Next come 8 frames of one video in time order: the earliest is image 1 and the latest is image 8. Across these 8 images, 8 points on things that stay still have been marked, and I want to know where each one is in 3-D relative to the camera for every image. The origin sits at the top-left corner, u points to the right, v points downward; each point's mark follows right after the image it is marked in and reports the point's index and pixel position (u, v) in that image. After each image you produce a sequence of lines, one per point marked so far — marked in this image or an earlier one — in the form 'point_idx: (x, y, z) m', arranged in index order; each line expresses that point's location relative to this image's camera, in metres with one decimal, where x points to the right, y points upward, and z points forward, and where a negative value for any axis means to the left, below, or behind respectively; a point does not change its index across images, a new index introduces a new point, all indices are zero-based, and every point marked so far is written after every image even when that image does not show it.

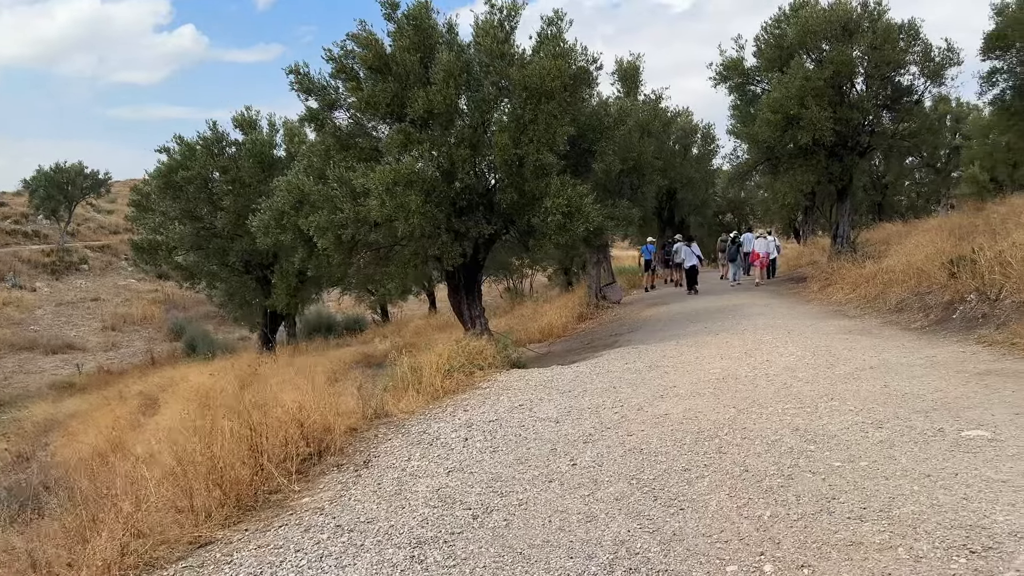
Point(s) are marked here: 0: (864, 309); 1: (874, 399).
0: (+5.3, -0.3, +11.9) m
1: (+2.6, -0.8, +5.6) m
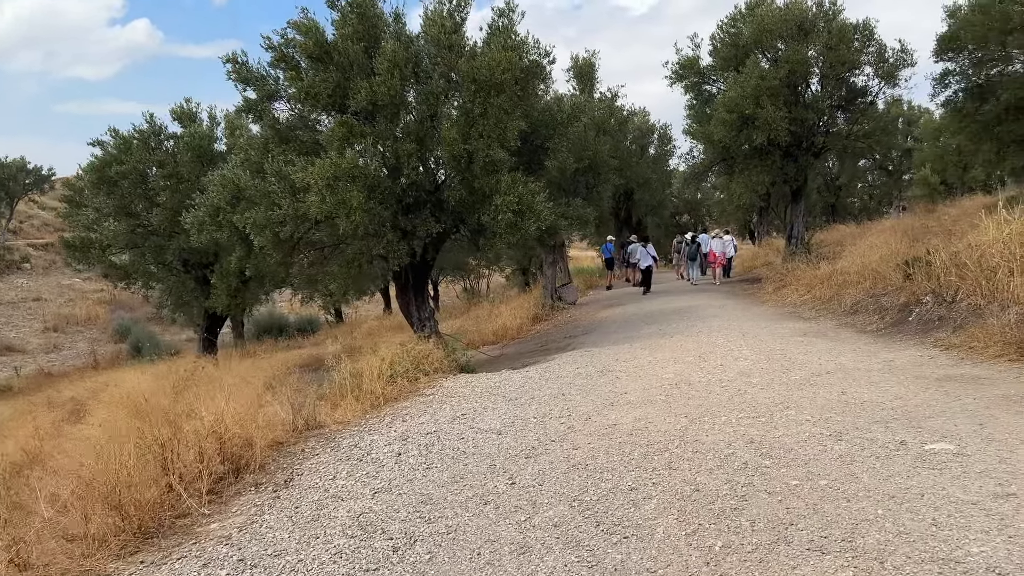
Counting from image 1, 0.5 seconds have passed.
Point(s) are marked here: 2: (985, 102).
0: (+4.5, -0.3, +11.7) m
1: (+2.1, -0.8, +5.3) m
2: (+9.8, +3.9, +16.2) m
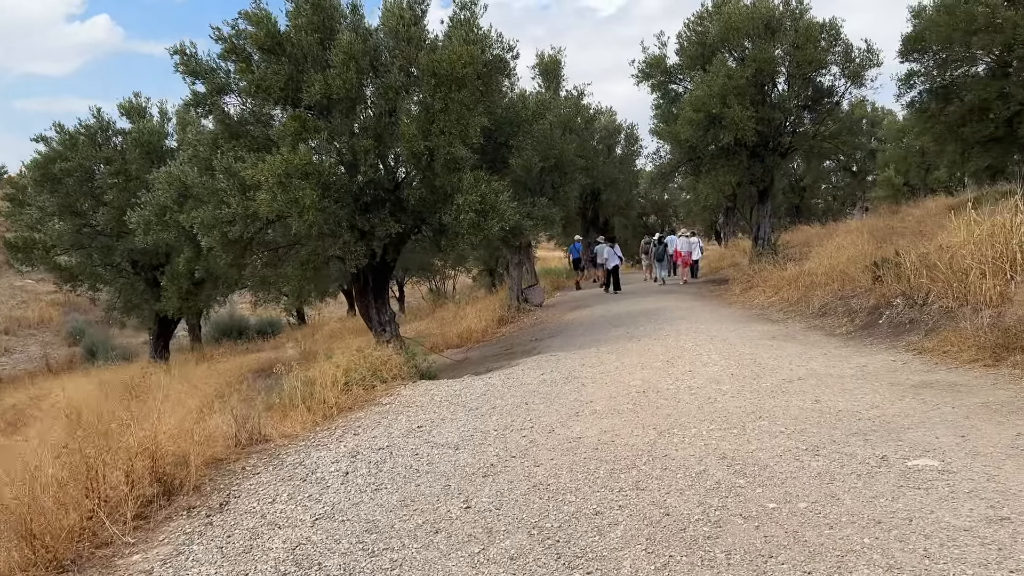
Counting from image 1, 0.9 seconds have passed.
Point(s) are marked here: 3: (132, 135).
0: (+4.0, -0.4, +11.5) m
1: (+1.9, -0.8, +5.0) m
2: (+9.1, +3.8, +16.3) m
3: (-6.9, +2.8, +14.2) m
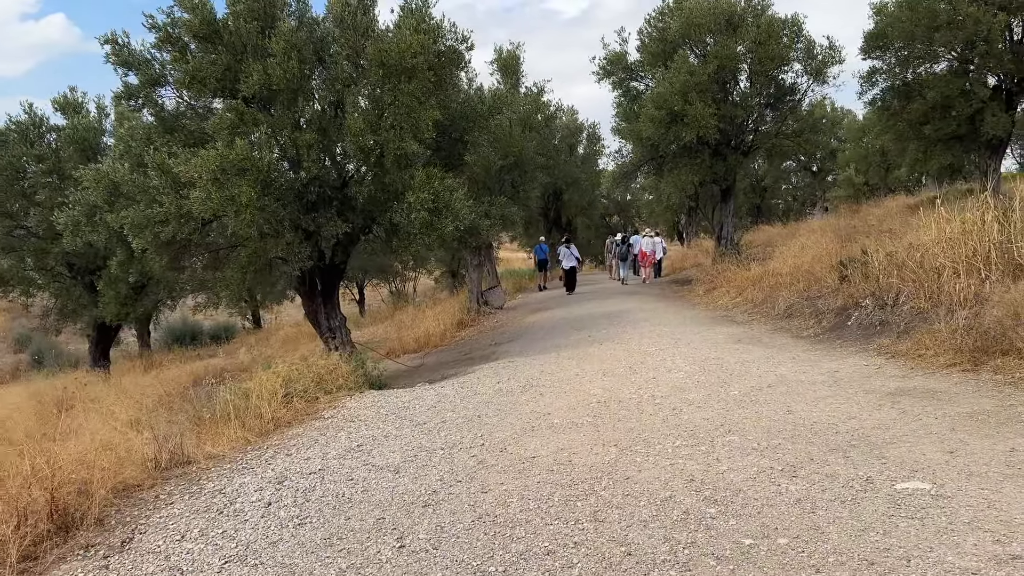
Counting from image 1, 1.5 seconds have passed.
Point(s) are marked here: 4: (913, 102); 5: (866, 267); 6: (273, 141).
0: (+3.4, -0.4, +11.2) m
1: (+1.6, -0.8, +4.6) m
2: (+8.2, +3.9, +16.2) m
3: (-7.6, +2.7, +13.4) m
4: (+8.1, +3.8, +16.0) m
5: (+4.2, +0.2, +9.4) m
6: (-2.5, +1.6, +8.4) m
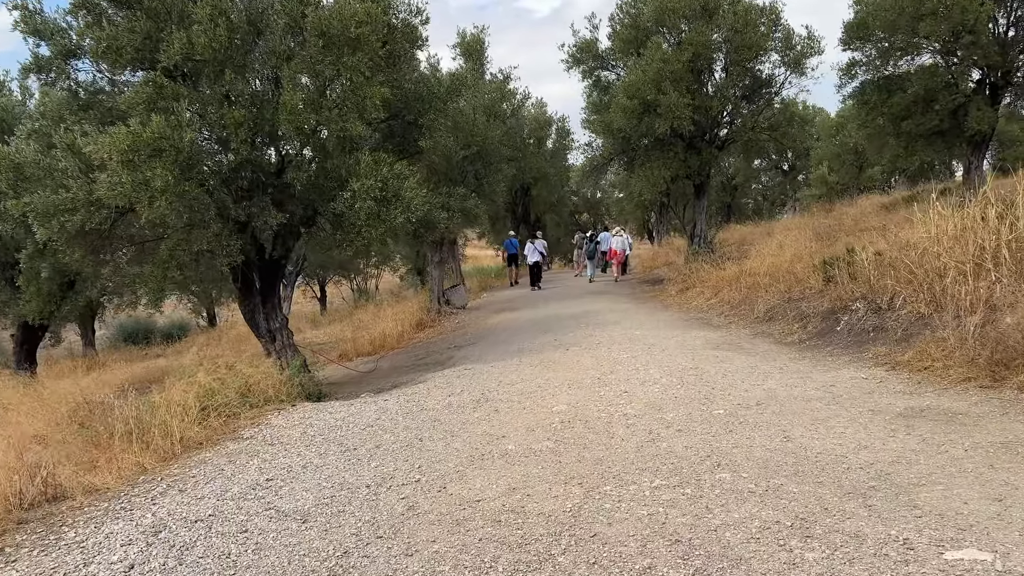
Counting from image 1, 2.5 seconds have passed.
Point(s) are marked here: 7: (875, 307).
0: (+2.9, -0.4, +10.4) m
1: (+1.3, -0.9, +3.8) m
2: (+7.5, +3.8, +15.6) m
3: (-8.2, +2.8, +12.2) m
4: (+7.4, +3.7, +15.4) m
5: (+3.8, +0.2, +8.7) m
6: (-2.9, +1.6, +7.4) m
7: (+3.5, -0.2, +7.6) m
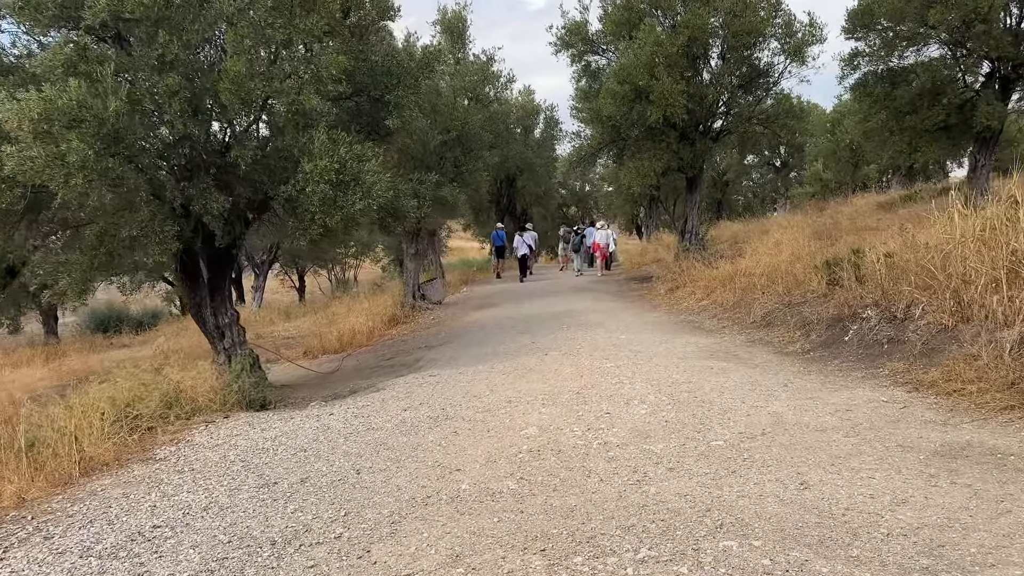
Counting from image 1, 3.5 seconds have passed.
0: (+2.6, -0.4, +9.6) m
1: (+1.1, -0.9, +2.9) m
2: (+7.2, +3.8, +14.8) m
3: (-8.5, +3.0, +11.2) m
4: (+7.1, +3.7, +14.6) m
5: (+3.5, +0.2, +7.9) m
6: (-3.2, +1.6, +6.4) m
7: (+3.2, -0.2, +6.7) m
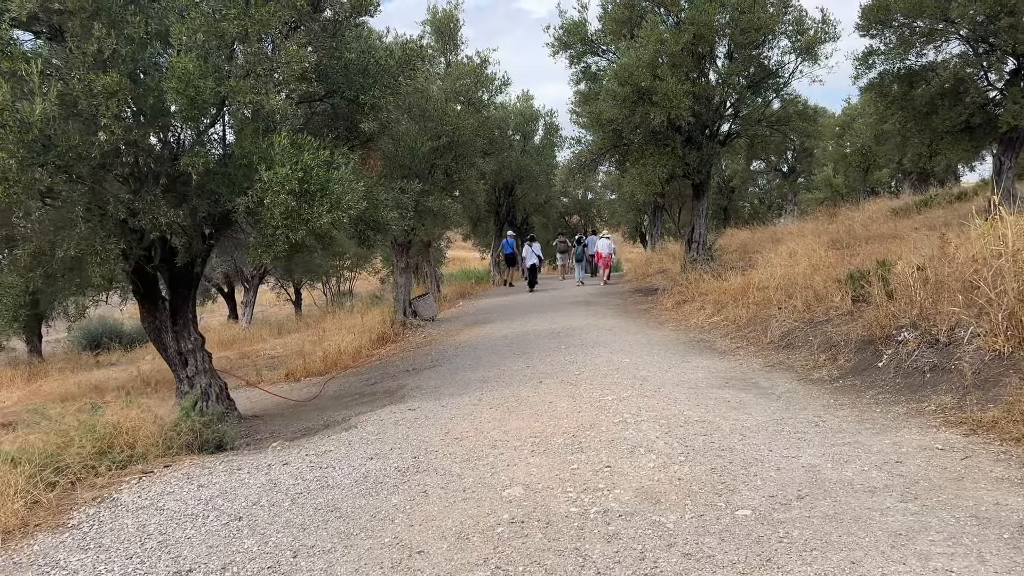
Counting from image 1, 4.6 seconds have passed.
0: (+2.5, -0.6, +8.8) m
1: (+1.0, -1.0, +2.1) m
2: (+7.1, +3.6, +14.0) m
3: (-8.6, +2.7, +10.5) m
4: (+7.1, +3.5, +13.8) m
5: (+3.4, 0.0, +7.1) m
6: (-3.3, +1.4, +5.7) m
7: (+3.1, -0.4, +5.9) m
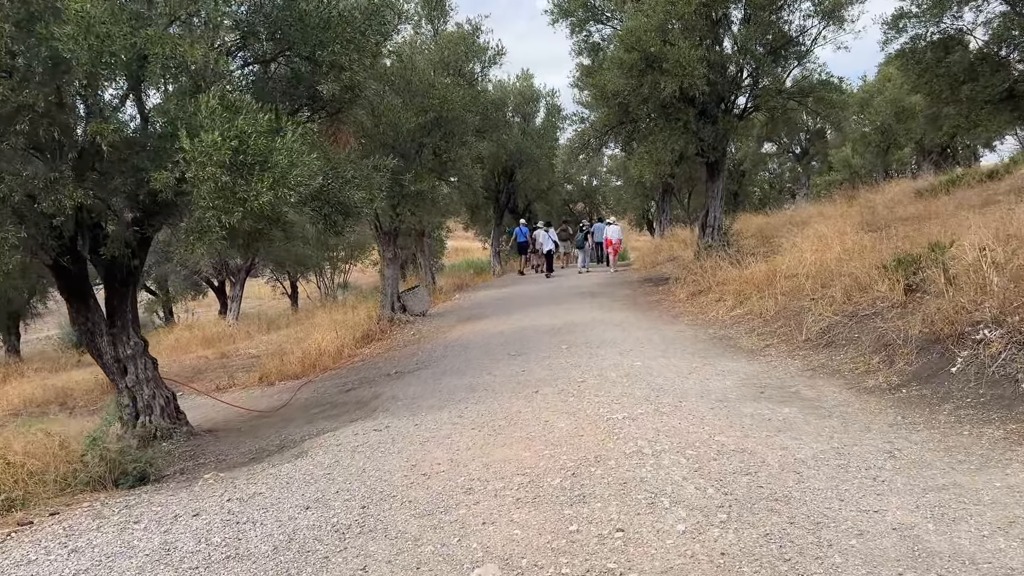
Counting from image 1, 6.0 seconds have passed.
0: (+2.4, -0.5, +7.6) m
1: (+0.9, -1.0, +0.9) m
2: (+7.0, +3.8, +12.7) m
3: (-8.6, +2.7, +9.4) m
4: (+7.0, +3.7, +12.5) m
5: (+3.3, +0.1, +5.9) m
6: (-3.4, +1.5, +4.5) m
7: (+3.0, -0.3, +4.7) m
